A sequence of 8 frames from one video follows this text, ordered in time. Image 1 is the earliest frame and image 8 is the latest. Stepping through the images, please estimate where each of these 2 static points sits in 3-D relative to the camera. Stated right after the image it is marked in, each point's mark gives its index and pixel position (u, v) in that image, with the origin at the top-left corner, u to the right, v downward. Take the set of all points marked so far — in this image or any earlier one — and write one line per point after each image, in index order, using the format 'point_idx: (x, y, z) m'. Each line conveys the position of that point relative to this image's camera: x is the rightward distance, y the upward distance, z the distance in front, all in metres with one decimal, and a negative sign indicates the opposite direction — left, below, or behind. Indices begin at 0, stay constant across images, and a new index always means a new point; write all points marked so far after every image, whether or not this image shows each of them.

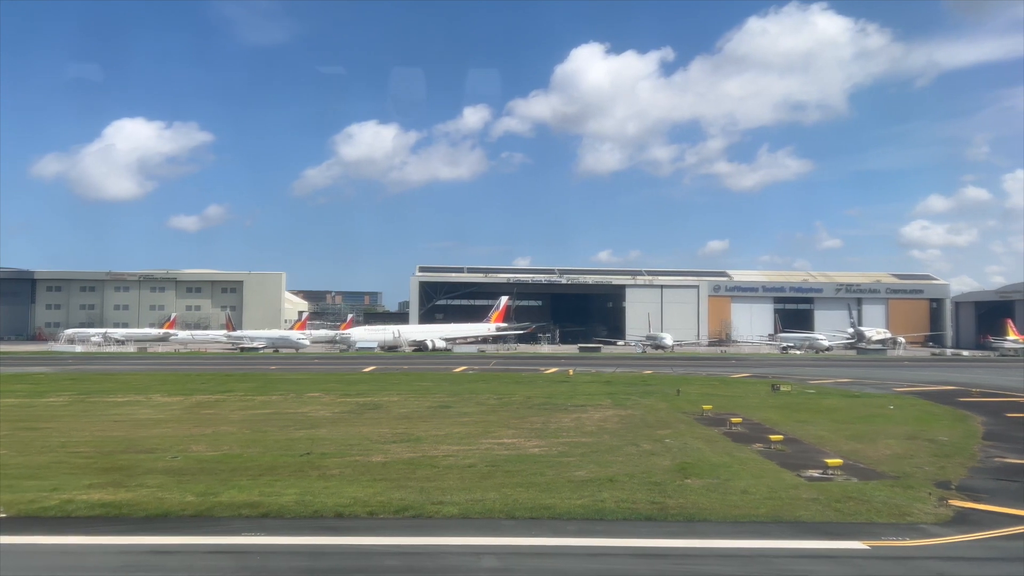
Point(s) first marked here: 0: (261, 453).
0: (-4.9, -3.2, +13.2) m
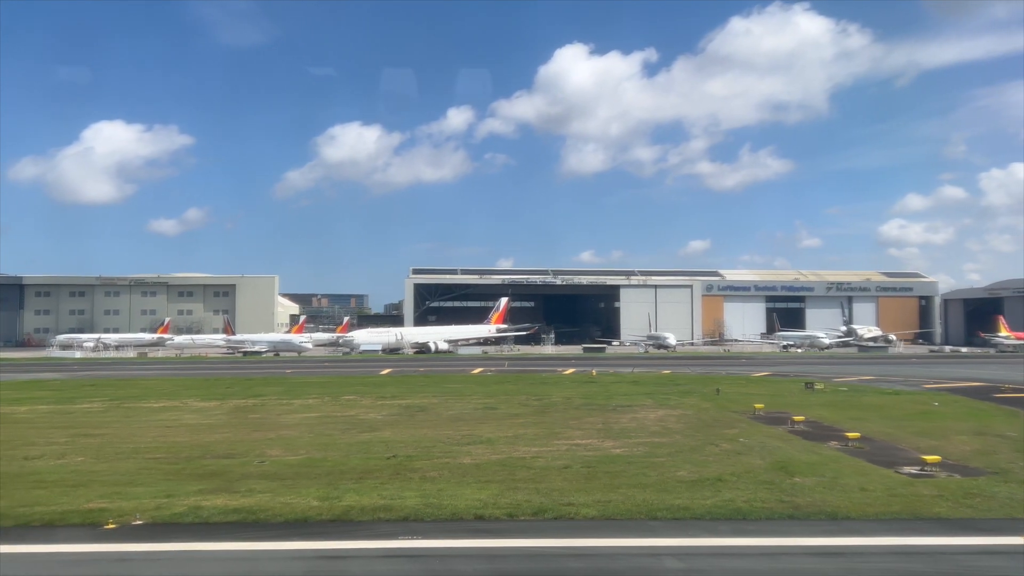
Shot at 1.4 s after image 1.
0: (-3.3, -3.3, +13.1) m
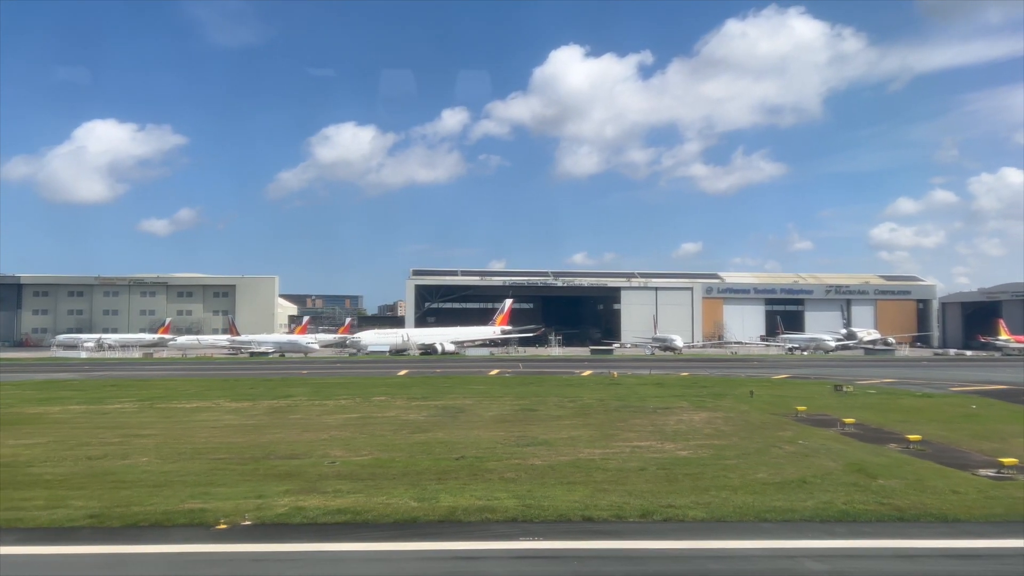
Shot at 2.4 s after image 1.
0: (-2.0, -3.3, +13.0) m
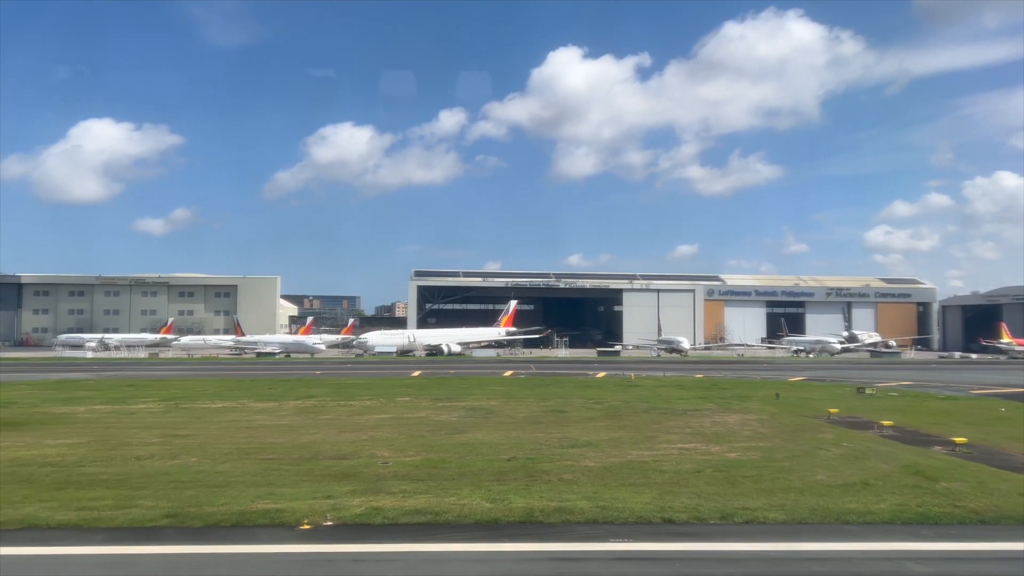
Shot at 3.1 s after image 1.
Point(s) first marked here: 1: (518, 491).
0: (-1.0, -3.3, +13.0) m
1: (+0.1, -3.0, +9.9) m
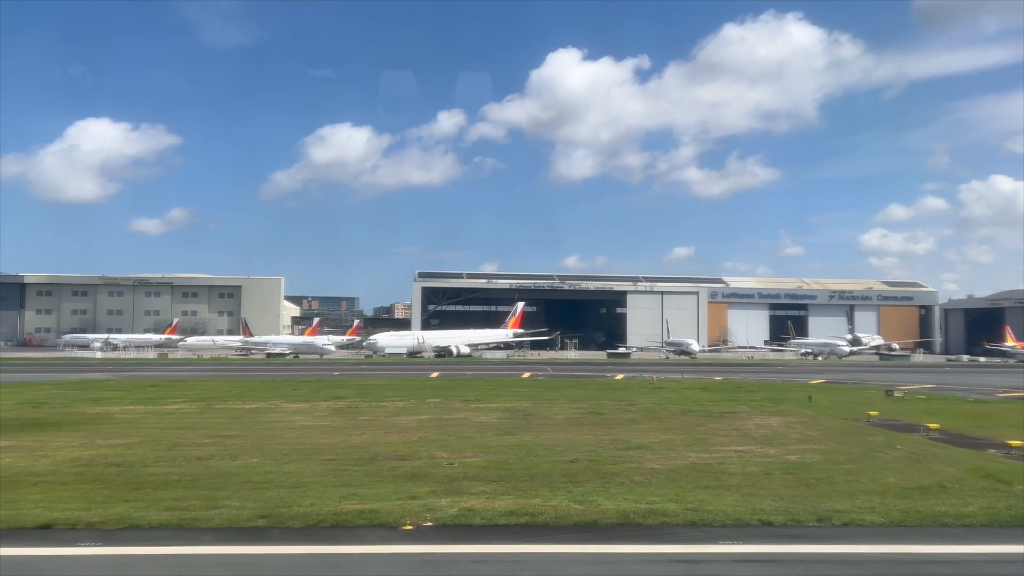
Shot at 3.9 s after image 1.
0: (+0.2, -3.4, +13.1) m
1: (+1.3, -3.1, +10.0) m
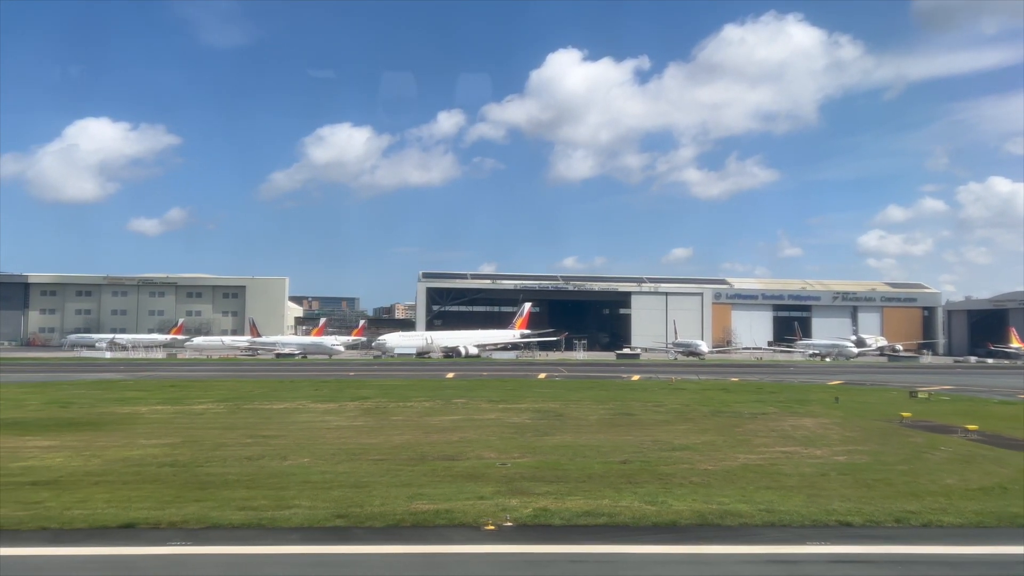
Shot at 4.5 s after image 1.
0: (+1.2, -3.4, +13.1) m
1: (+2.3, -3.1, +10.0) m
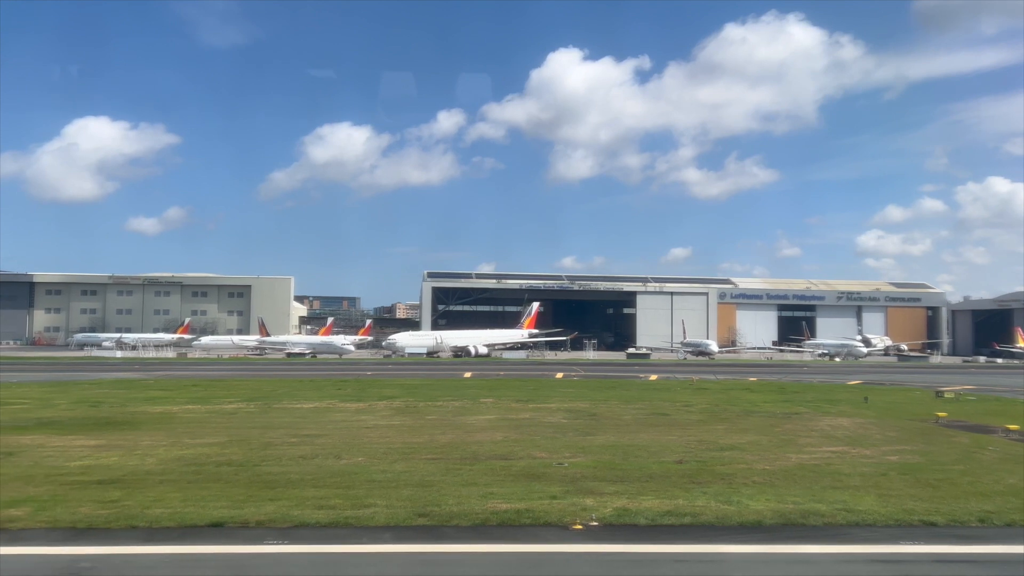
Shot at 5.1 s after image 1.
0: (+2.2, -3.4, +13.1) m
1: (+3.3, -3.1, +10.0) m
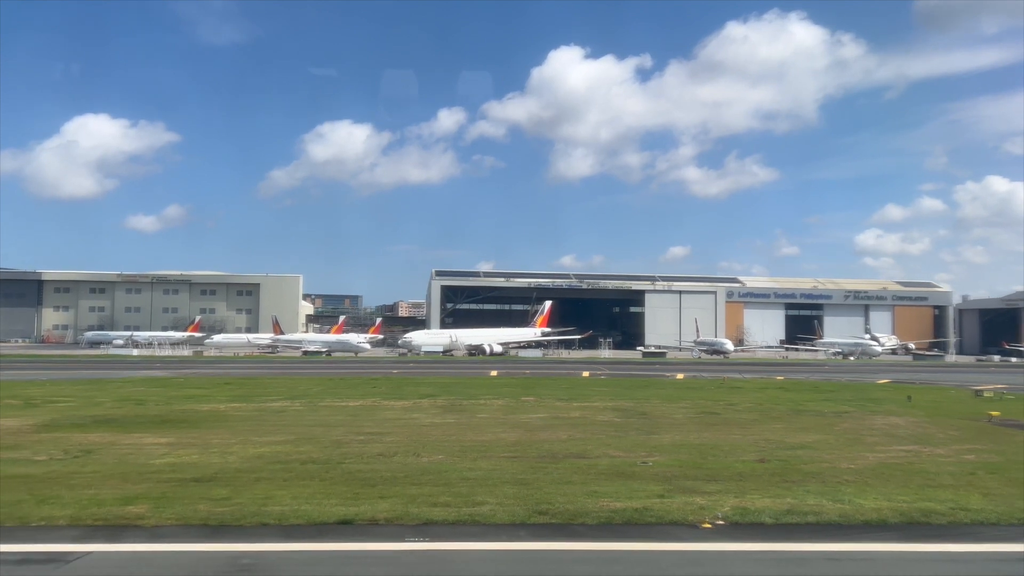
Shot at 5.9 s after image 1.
0: (+3.8, -3.4, +13.2) m
1: (+4.9, -3.1, +10.1) m
